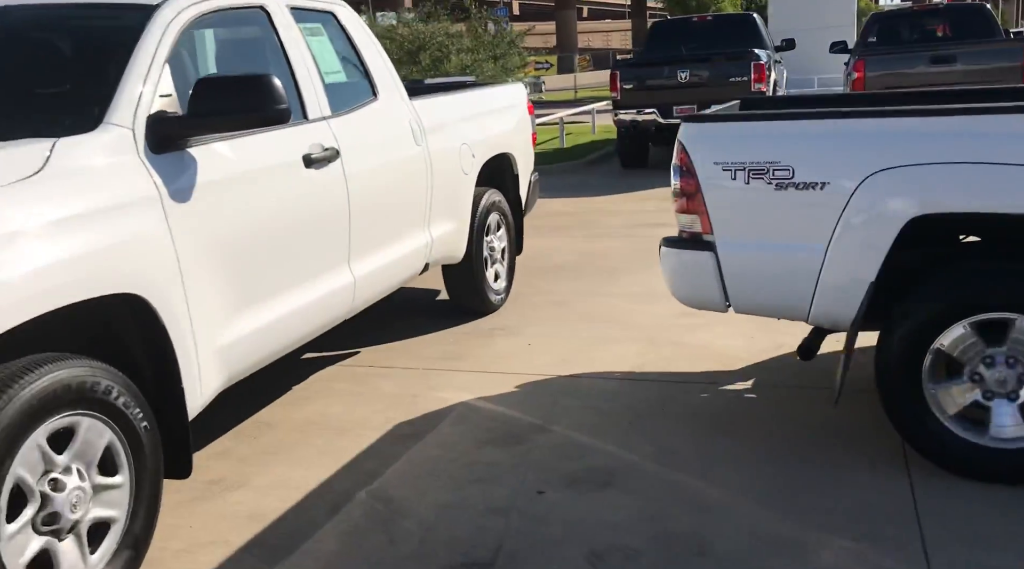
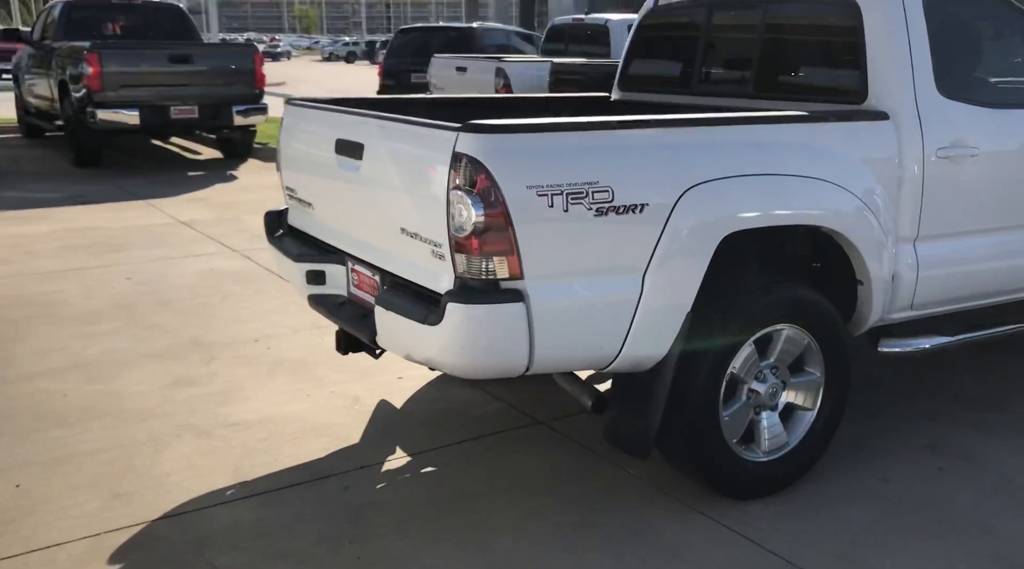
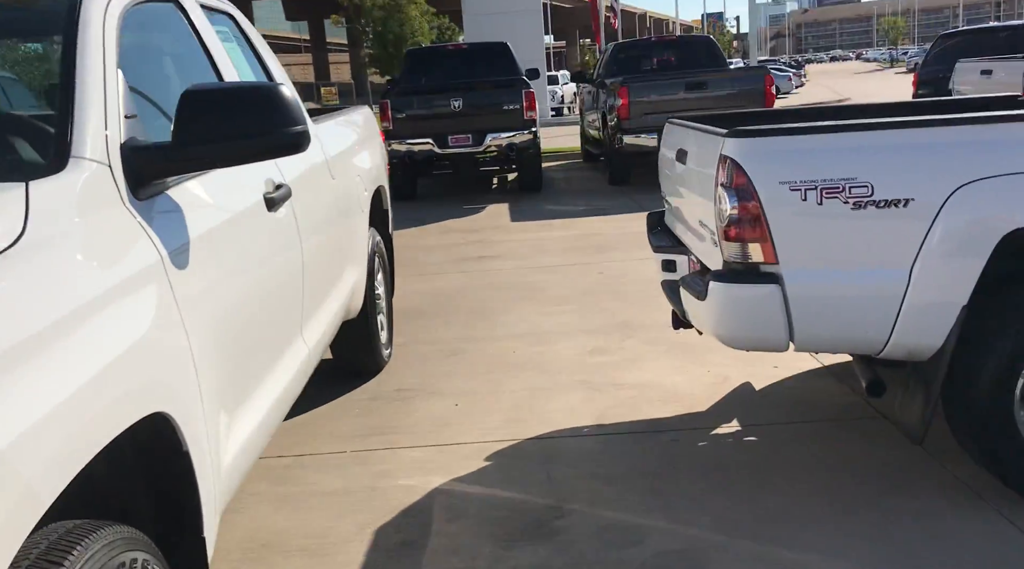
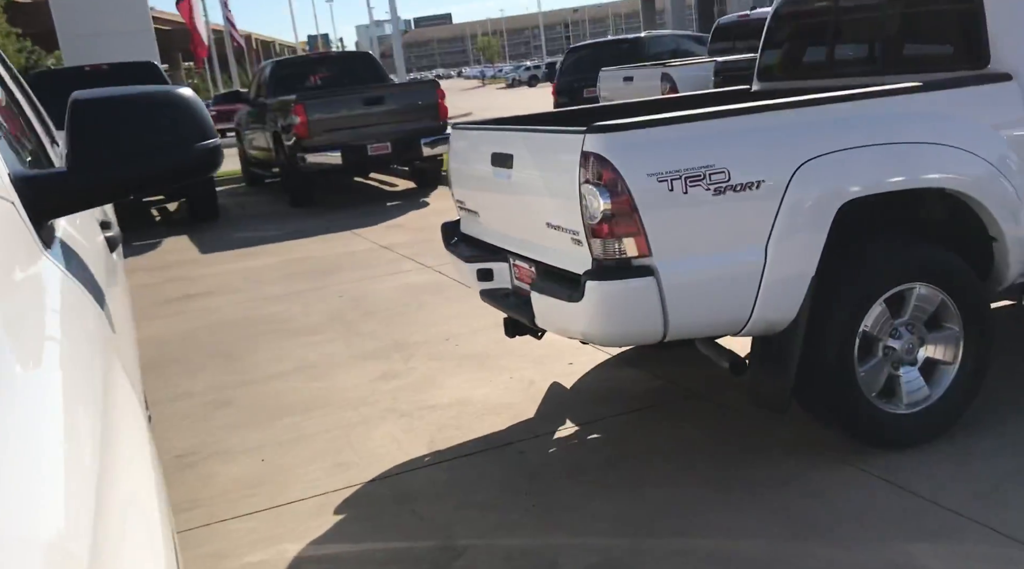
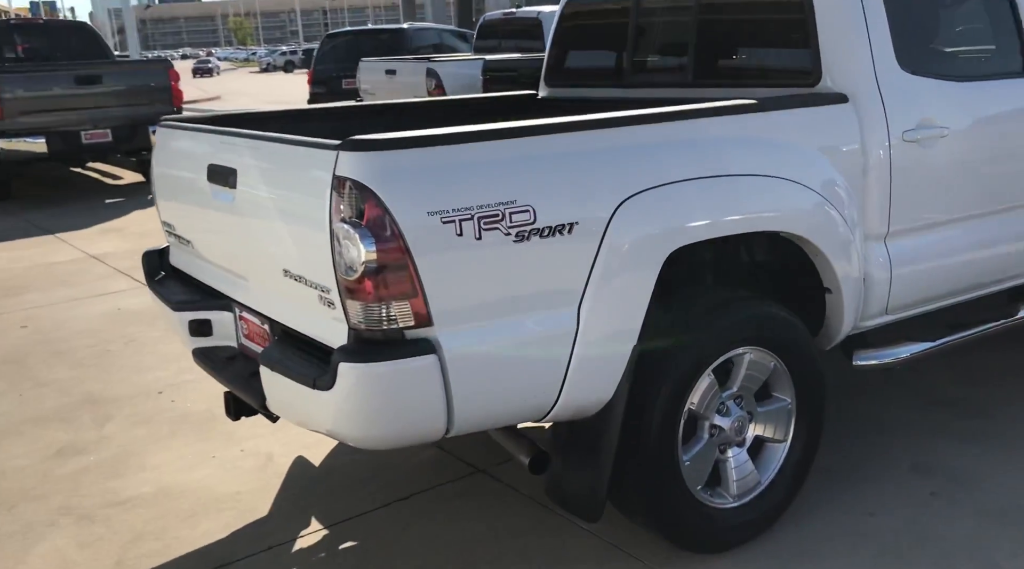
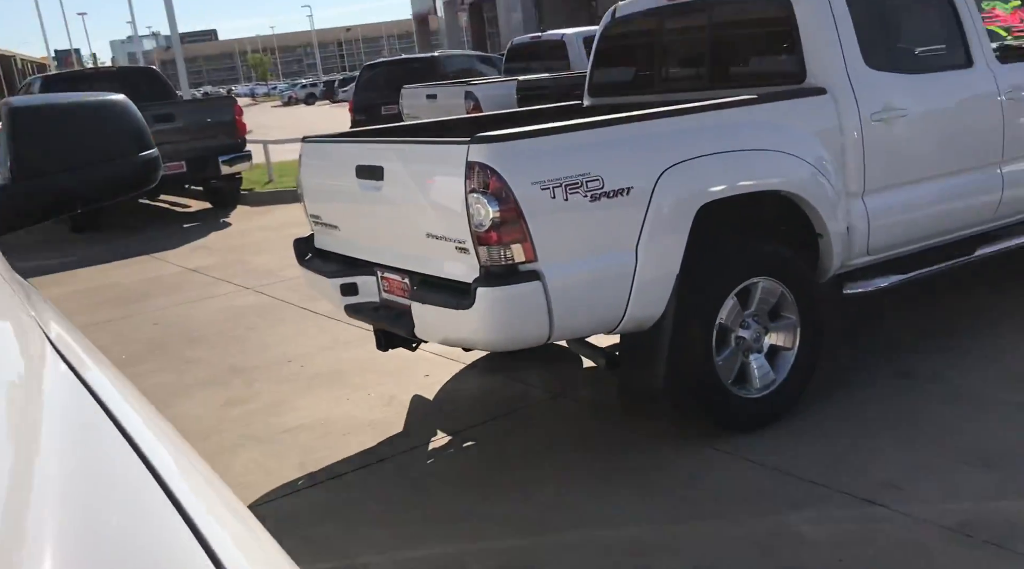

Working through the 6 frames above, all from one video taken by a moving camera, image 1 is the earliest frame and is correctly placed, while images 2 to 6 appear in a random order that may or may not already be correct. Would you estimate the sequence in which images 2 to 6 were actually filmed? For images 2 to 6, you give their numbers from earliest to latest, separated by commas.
3, 4, 6, 2, 5
